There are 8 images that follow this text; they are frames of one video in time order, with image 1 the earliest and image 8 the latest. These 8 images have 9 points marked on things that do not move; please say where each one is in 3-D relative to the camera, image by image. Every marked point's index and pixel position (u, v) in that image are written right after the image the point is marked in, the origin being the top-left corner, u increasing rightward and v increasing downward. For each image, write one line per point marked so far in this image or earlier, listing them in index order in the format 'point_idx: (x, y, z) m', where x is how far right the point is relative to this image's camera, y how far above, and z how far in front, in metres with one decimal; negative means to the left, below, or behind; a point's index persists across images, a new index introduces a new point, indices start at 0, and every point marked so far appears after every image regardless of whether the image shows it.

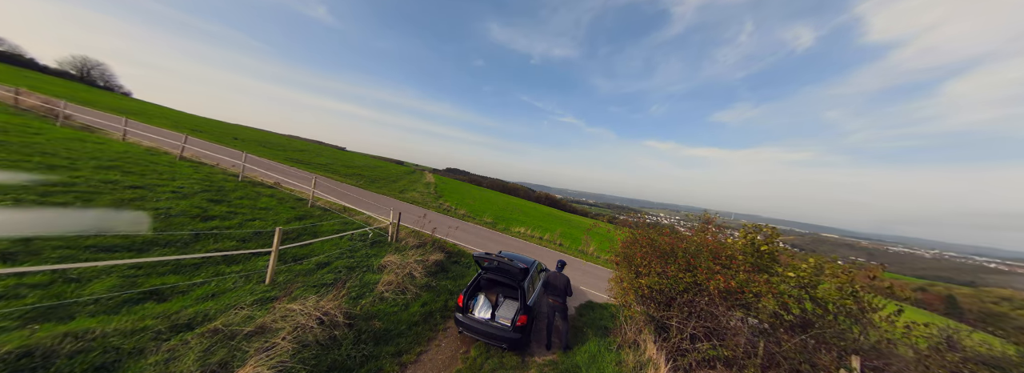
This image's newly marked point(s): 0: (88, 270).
0: (-7.9, -1.6, +5.2) m
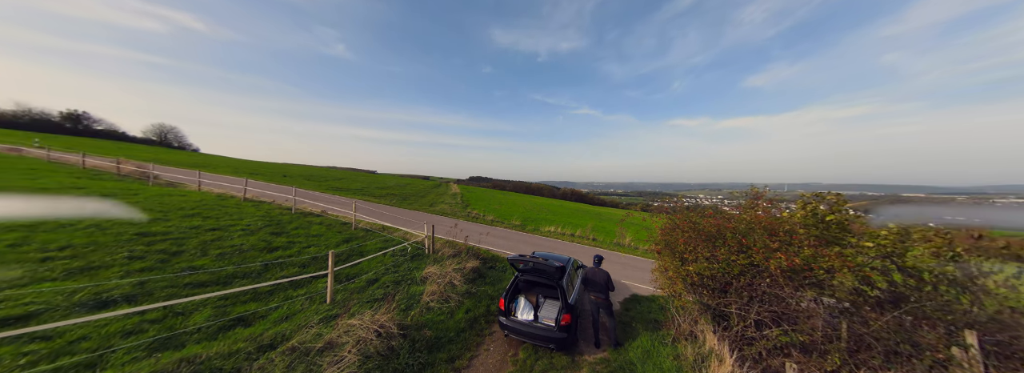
0: (-7.1, -2.6, +6.1) m
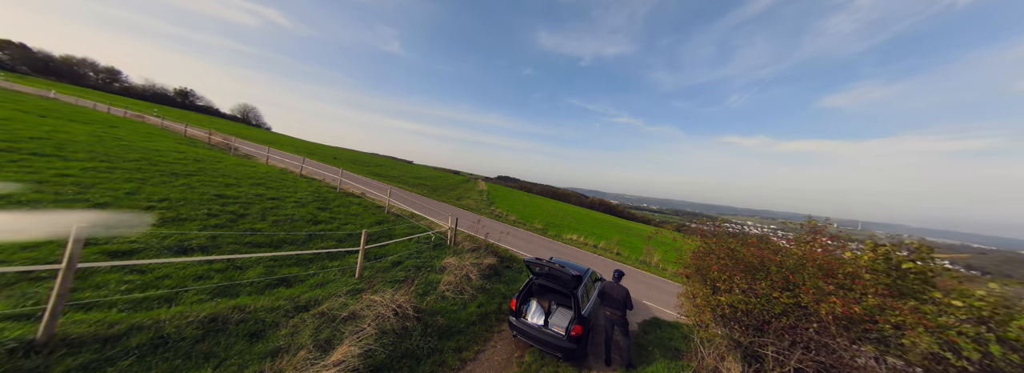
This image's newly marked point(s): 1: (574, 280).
0: (-6.7, -1.9, +7.0) m
1: (+1.5, -2.0, +6.5) m
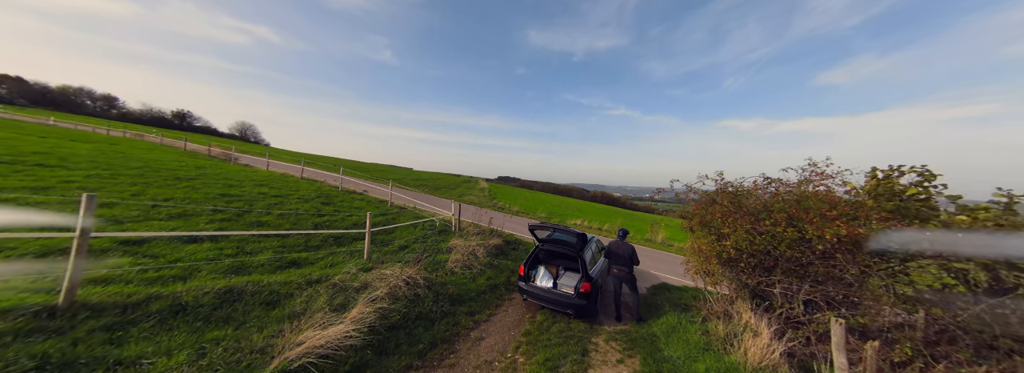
0: (-6.6, -1.5, +7.1) m
1: (+1.6, -1.1, +6.6) m
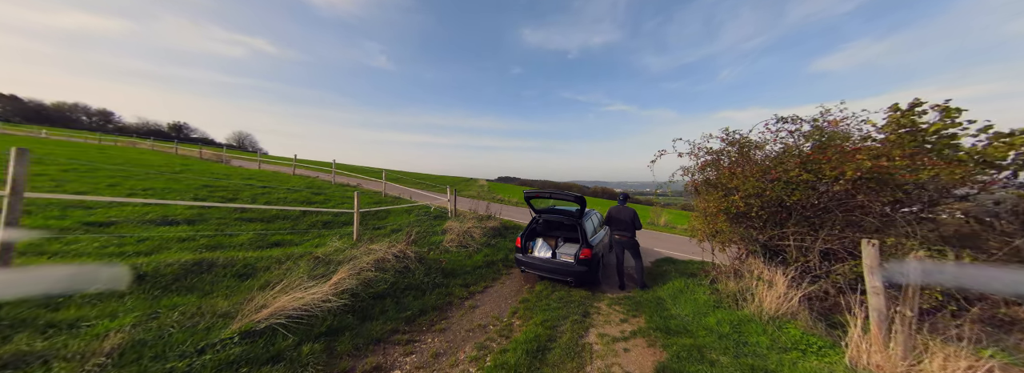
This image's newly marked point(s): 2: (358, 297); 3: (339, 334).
0: (-6.7, -1.0, +6.7) m
1: (+1.5, -0.3, +6.2) m
2: (-2.4, -1.7, +4.2) m
3: (-2.2, -1.8, +3.4) m
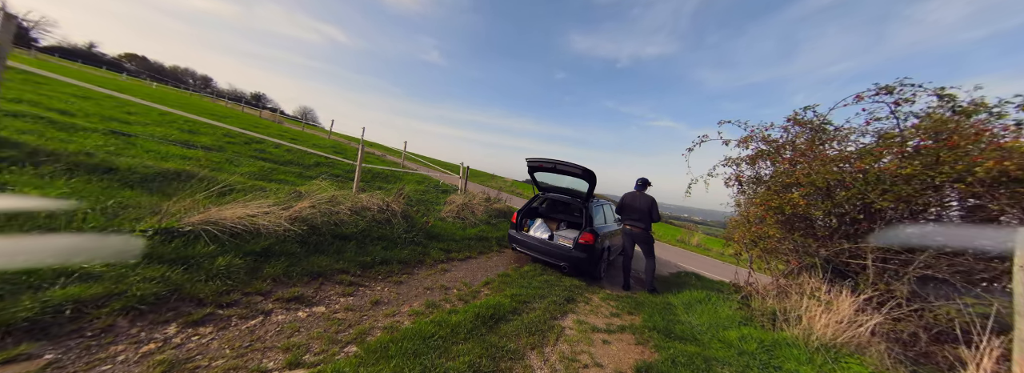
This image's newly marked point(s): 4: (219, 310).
0: (-6.6, +0.6, +6.8) m
1: (+1.5, +0.2, +5.4) m
2: (-2.7, -0.6, +3.8) m
3: (-2.6, -0.8, +3.0) m
4: (-2.3, -1.0, +2.2) m
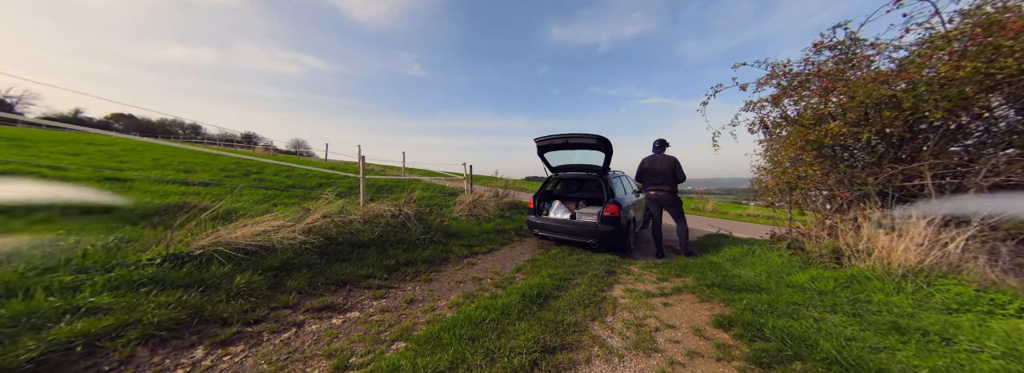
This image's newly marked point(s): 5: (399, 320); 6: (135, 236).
0: (-6.3, 0.0, +6.6) m
1: (+1.7, +0.7, +5.2) m
2: (-2.3, -0.7, +3.6) m
3: (-2.2, -0.8, +2.8) m
4: (-1.9, -1.0, +2.0) m
5: (-0.9, -1.1, +2.2) m
6: (-3.8, -0.5, +2.8) m
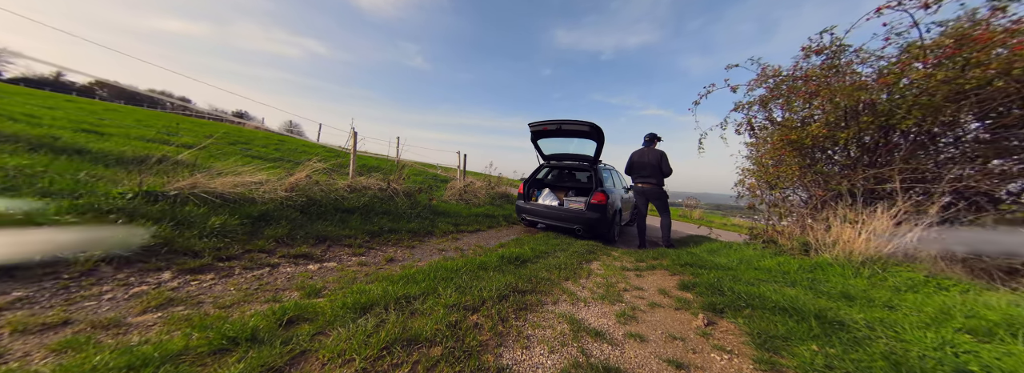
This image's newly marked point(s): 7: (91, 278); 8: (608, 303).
0: (-6.5, +0.8, +6.5) m
1: (+1.6, +0.9, +5.3) m
2: (-2.5, -0.2, +3.6) m
3: (-2.4, -0.4, +2.8) m
4: (-2.1, -0.5, +2.0) m
5: (-1.1, -0.7, +2.2) m
6: (-4.0, +0.1, +2.8) m
7: (-2.2, -0.5, +1.5) m
8: (+0.6, -0.7, +1.7) m
